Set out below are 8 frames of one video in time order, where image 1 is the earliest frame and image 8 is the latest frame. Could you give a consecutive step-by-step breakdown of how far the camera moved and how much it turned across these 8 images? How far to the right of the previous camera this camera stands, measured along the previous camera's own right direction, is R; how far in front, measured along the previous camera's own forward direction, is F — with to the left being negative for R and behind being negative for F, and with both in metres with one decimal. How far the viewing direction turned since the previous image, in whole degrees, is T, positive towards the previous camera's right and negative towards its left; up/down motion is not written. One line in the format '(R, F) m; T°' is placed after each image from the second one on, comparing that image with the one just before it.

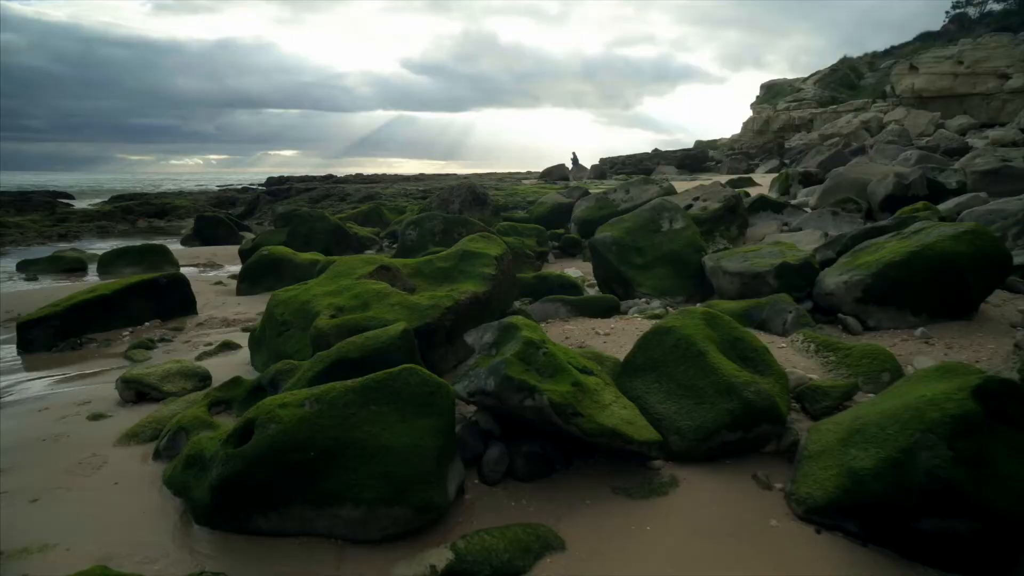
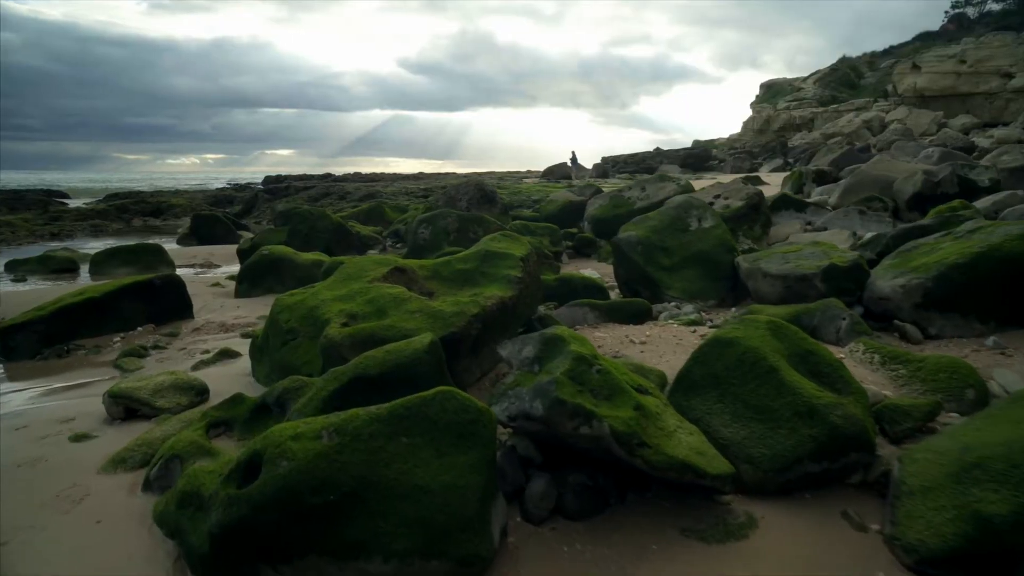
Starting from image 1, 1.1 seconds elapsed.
(-0.3, +0.8) m; 0°
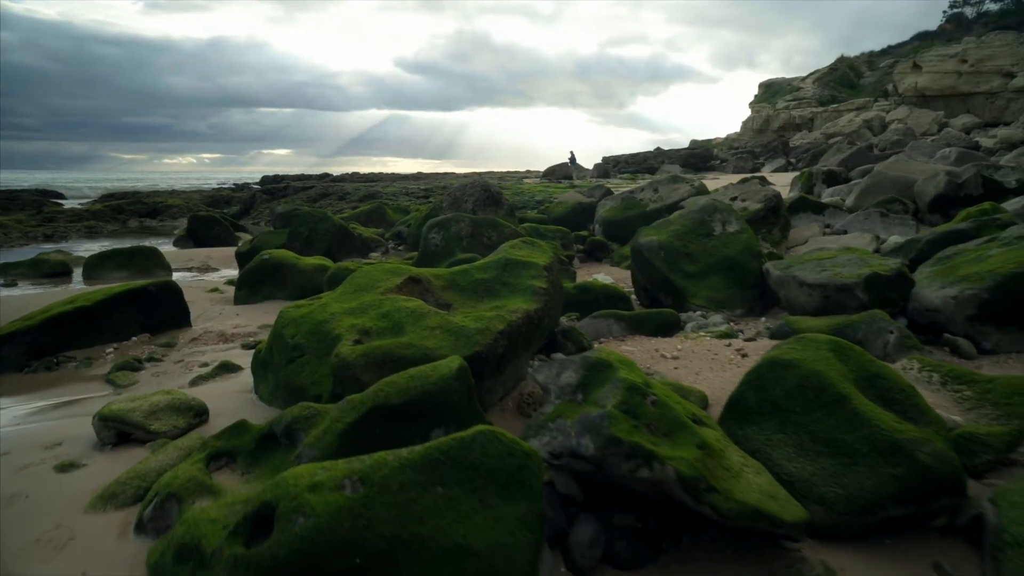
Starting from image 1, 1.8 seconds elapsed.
(-0.2, +0.6) m; 0°
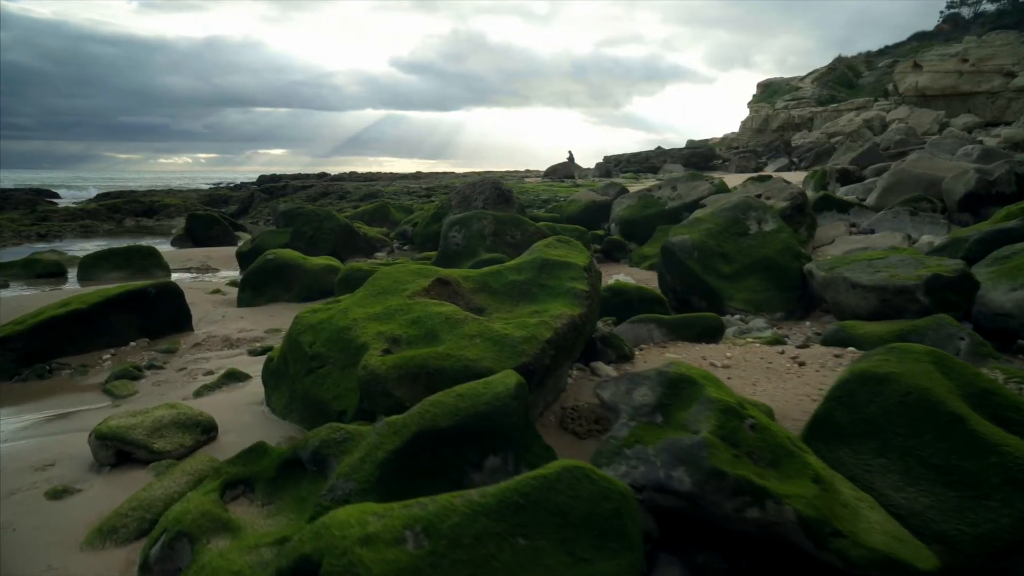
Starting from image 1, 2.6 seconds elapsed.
(-0.3, +0.6) m; 0°
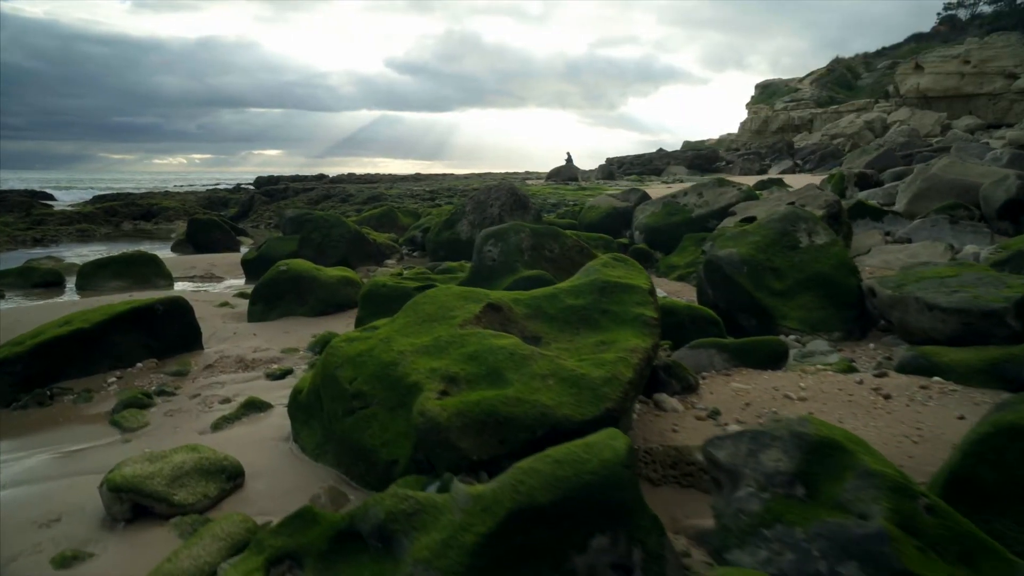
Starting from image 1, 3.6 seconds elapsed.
(-0.5, +0.7) m; 0°
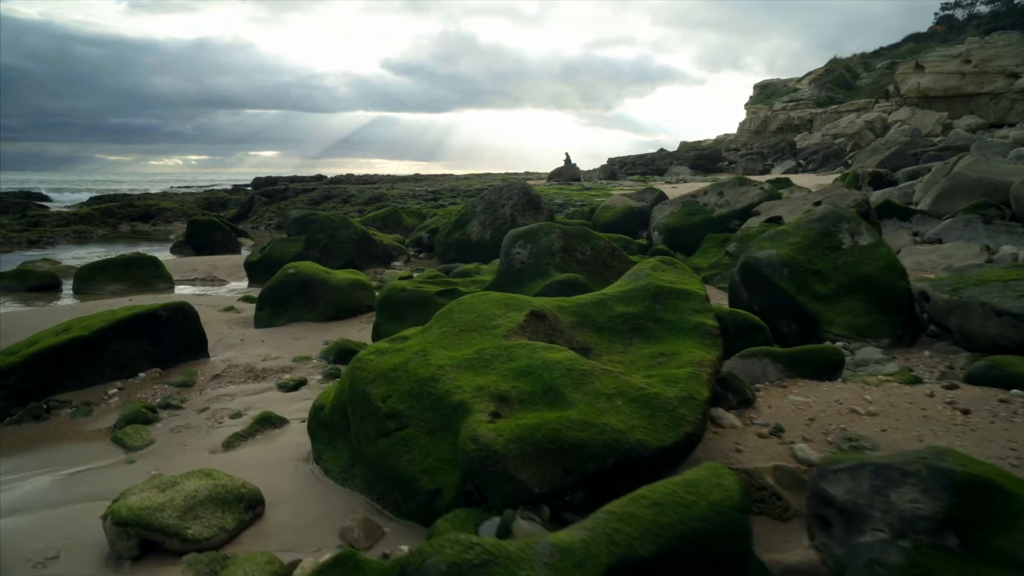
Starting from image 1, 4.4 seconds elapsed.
(-0.3, +0.5) m; 0°
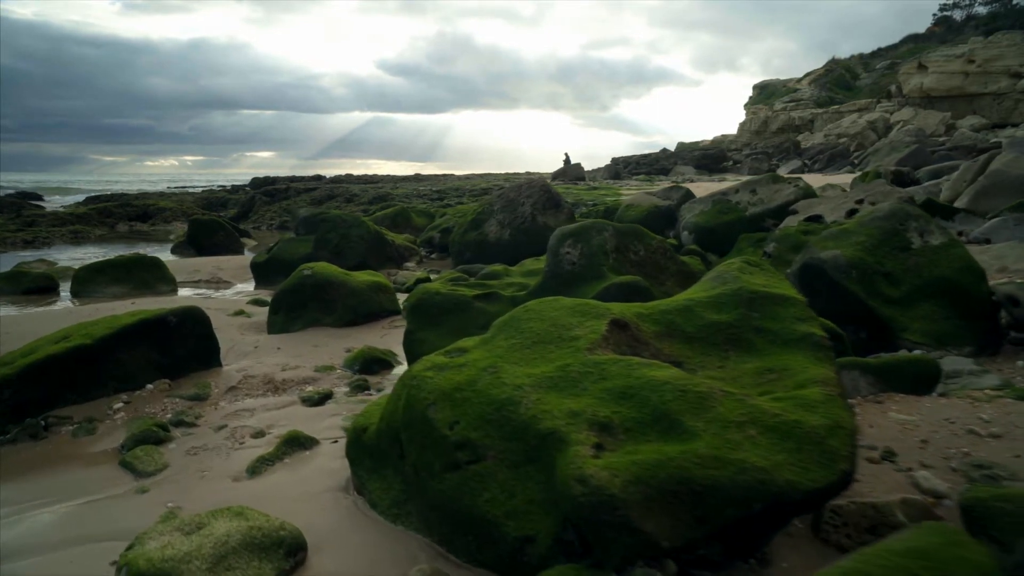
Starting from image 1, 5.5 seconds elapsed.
(-0.5, +0.7) m; 0°
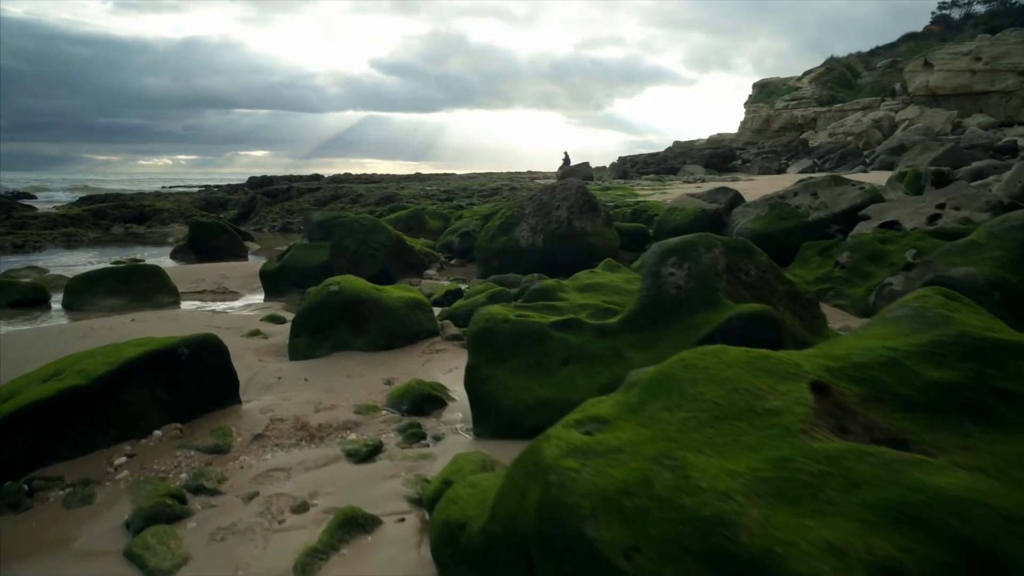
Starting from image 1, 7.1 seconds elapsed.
(-0.7, +1.3) m; 0°
